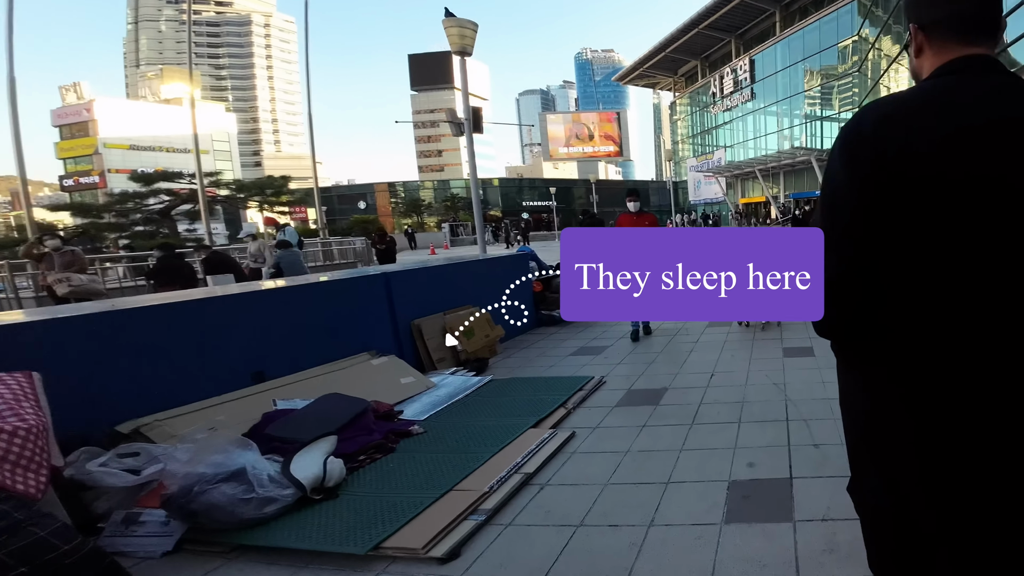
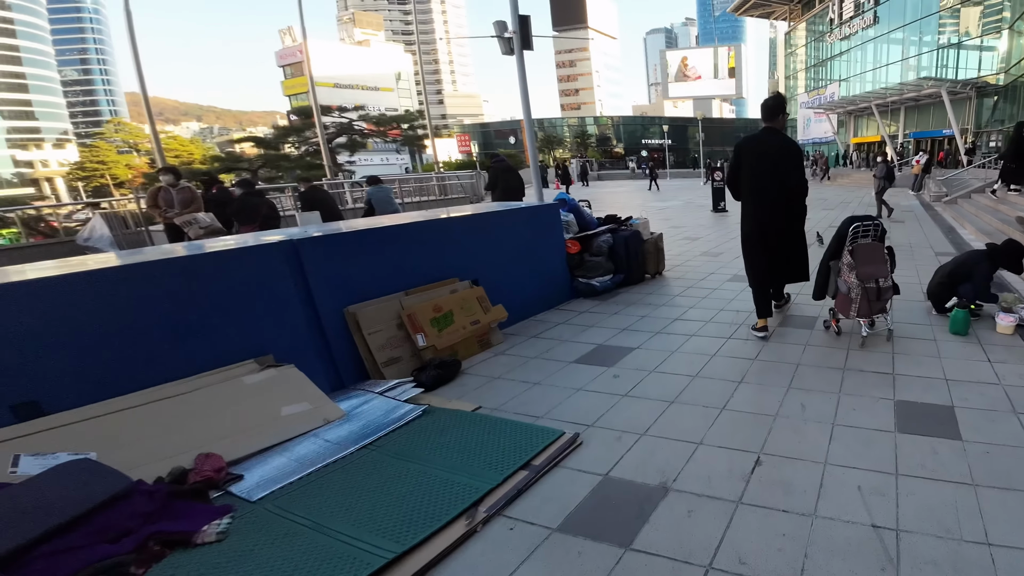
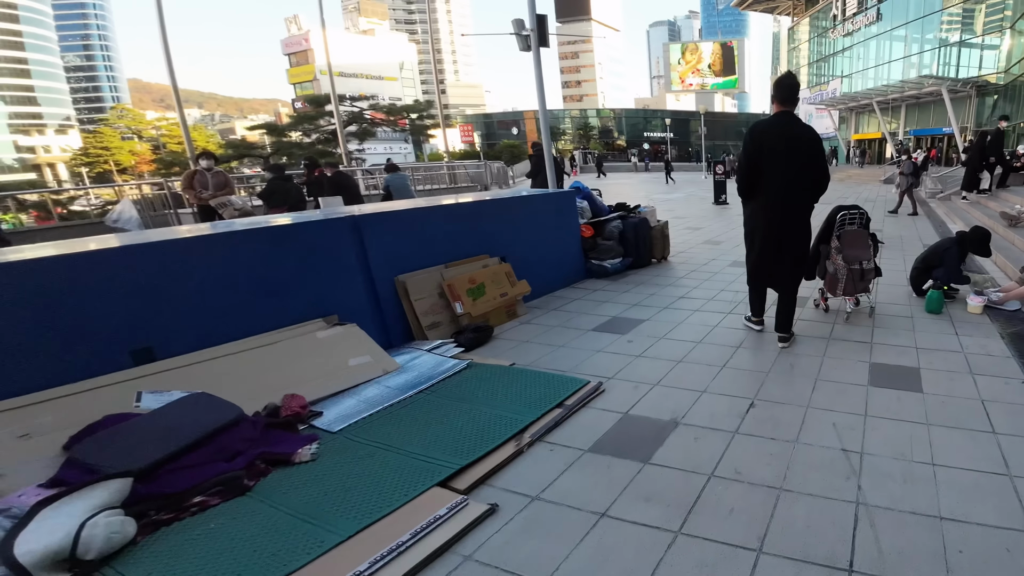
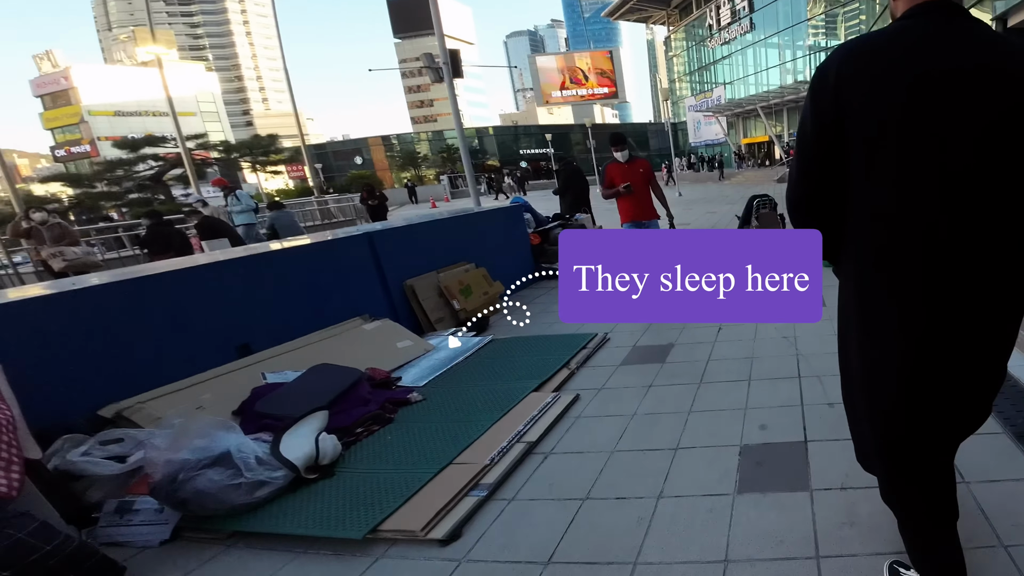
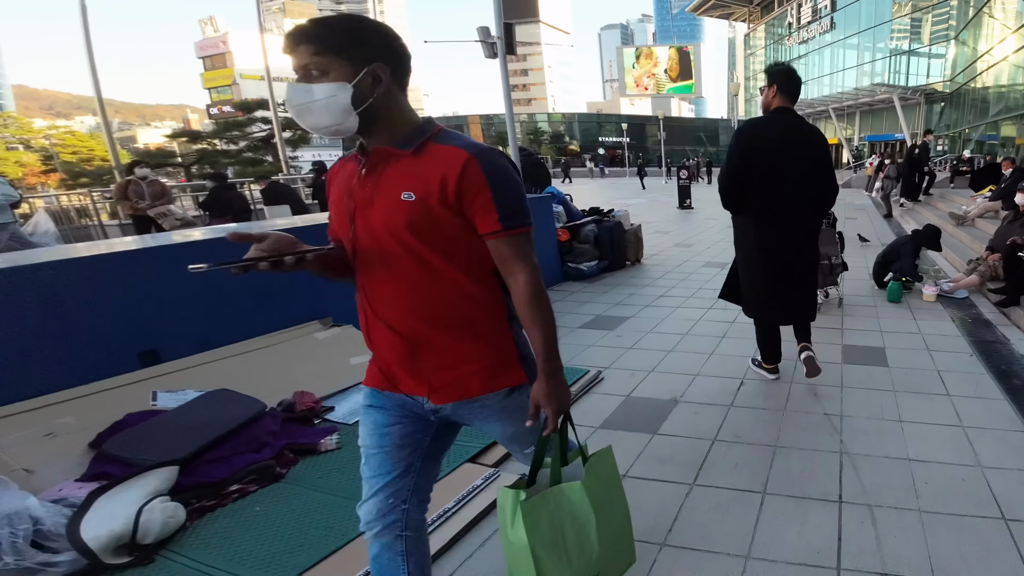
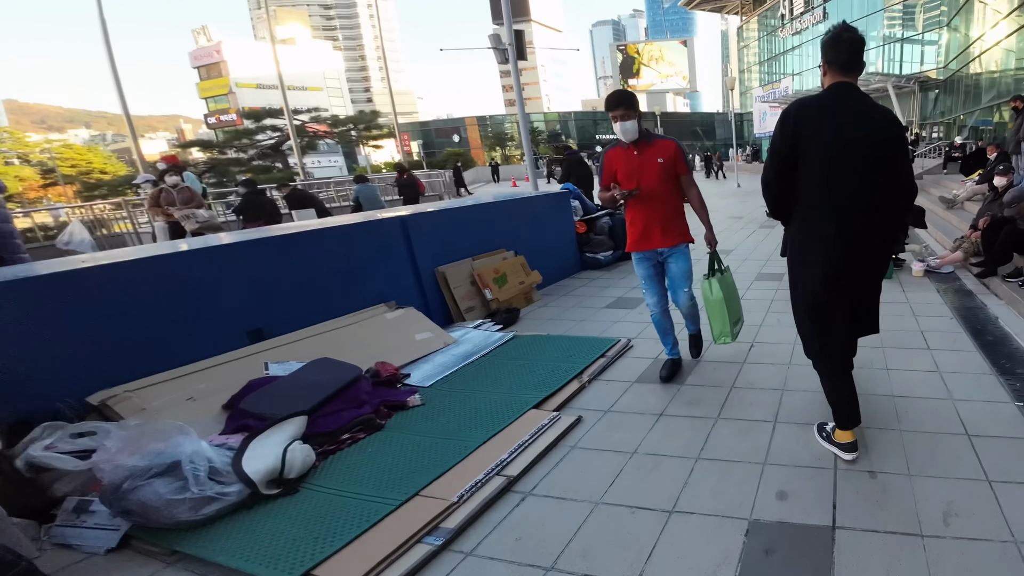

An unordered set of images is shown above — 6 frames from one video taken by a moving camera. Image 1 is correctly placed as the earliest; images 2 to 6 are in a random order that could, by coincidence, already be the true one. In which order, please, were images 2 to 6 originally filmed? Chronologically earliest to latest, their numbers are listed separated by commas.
4, 6, 5, 3, 2
